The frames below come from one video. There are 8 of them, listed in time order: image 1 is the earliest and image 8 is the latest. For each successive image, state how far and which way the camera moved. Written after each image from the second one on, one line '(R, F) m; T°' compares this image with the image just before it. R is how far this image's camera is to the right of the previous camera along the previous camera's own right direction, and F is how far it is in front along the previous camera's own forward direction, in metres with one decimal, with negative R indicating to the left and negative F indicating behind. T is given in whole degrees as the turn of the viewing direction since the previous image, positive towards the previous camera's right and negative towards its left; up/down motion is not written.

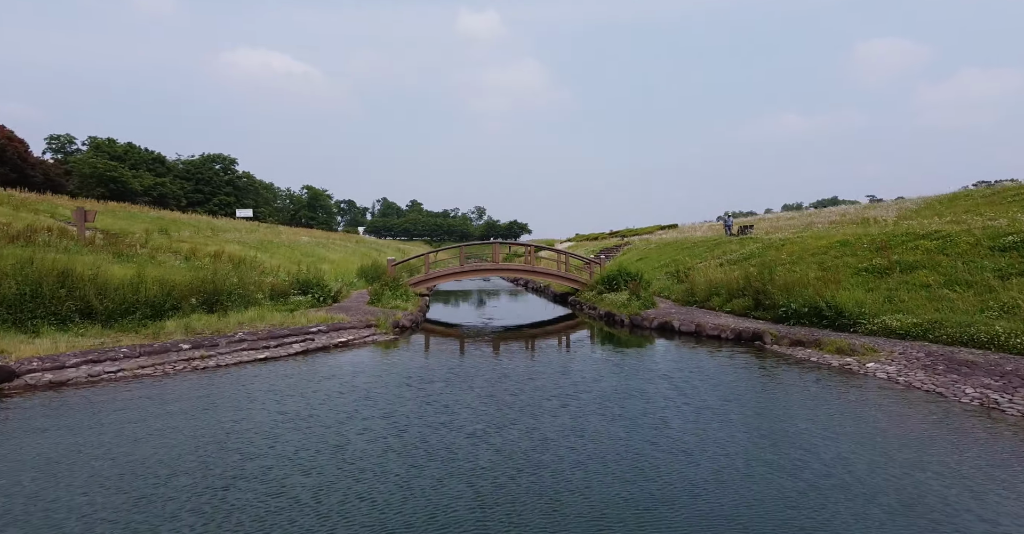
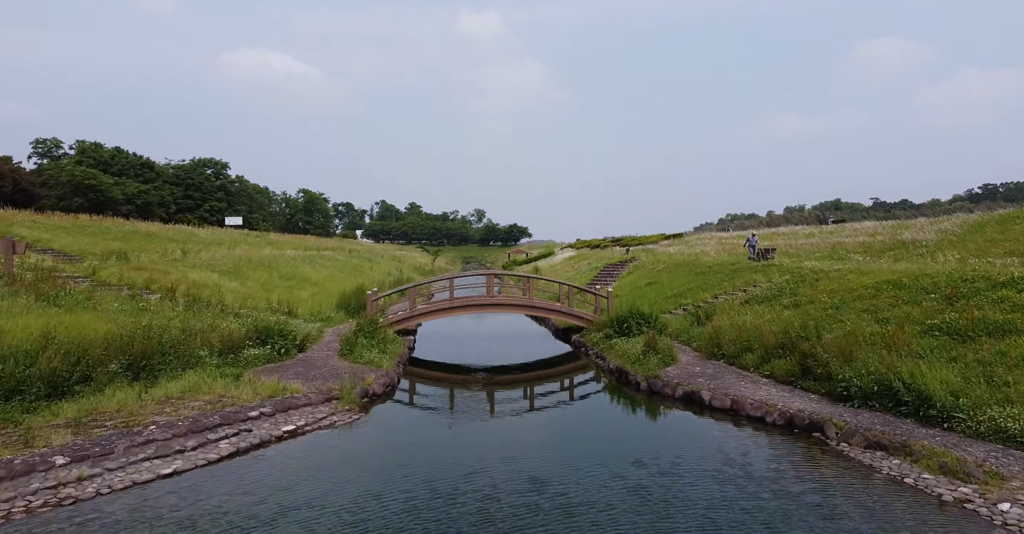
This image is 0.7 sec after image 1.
(+0.2, +2.7) m; 0°
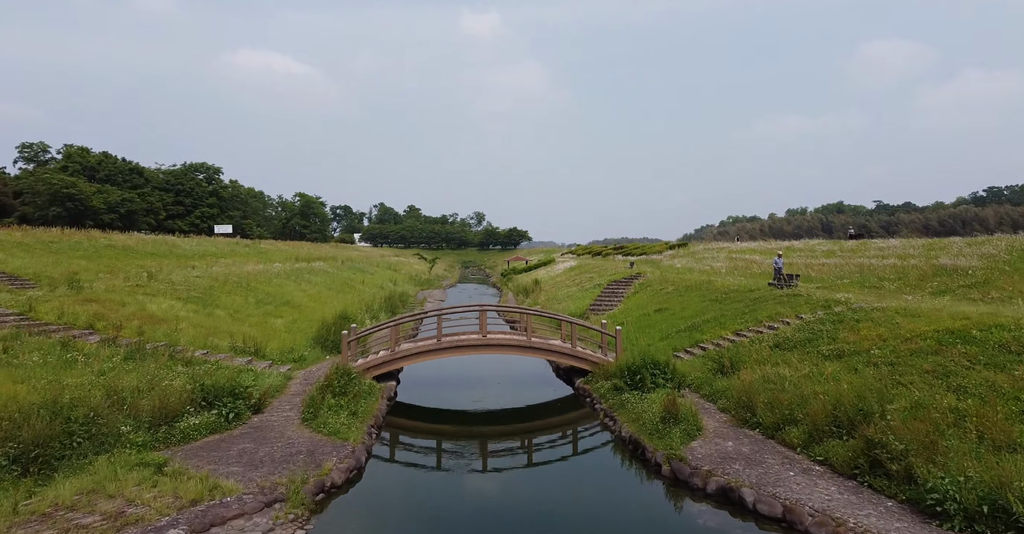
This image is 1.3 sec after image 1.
(+0.2, +2.5) m; 0°
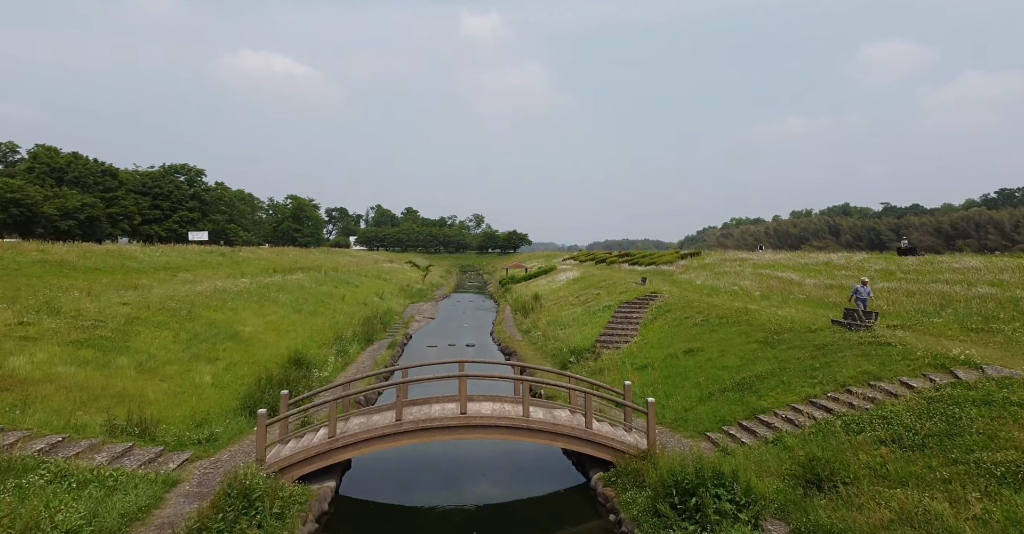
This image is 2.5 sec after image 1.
(+0.3, +5.5) m; 0°
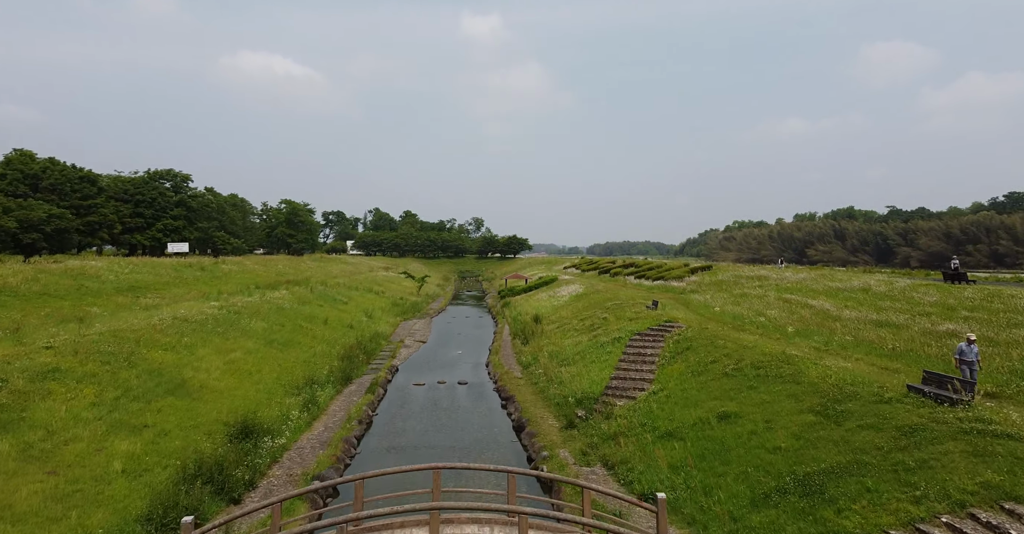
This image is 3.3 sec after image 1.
(+0.1, +4.0) m; 0°
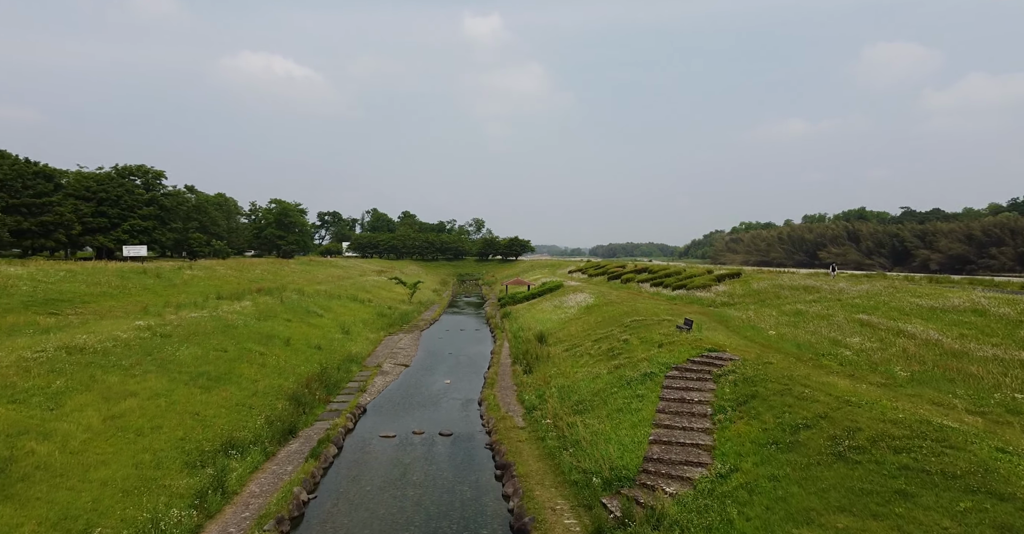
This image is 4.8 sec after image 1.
(+0.1, +7.6) m; 0°
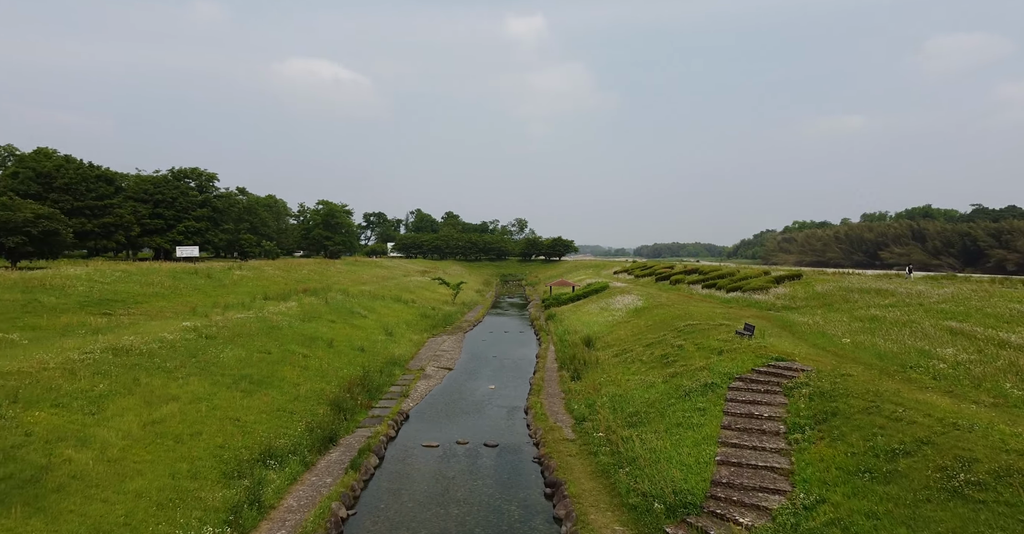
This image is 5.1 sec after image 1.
(-0.3, +1.4) m; -4°
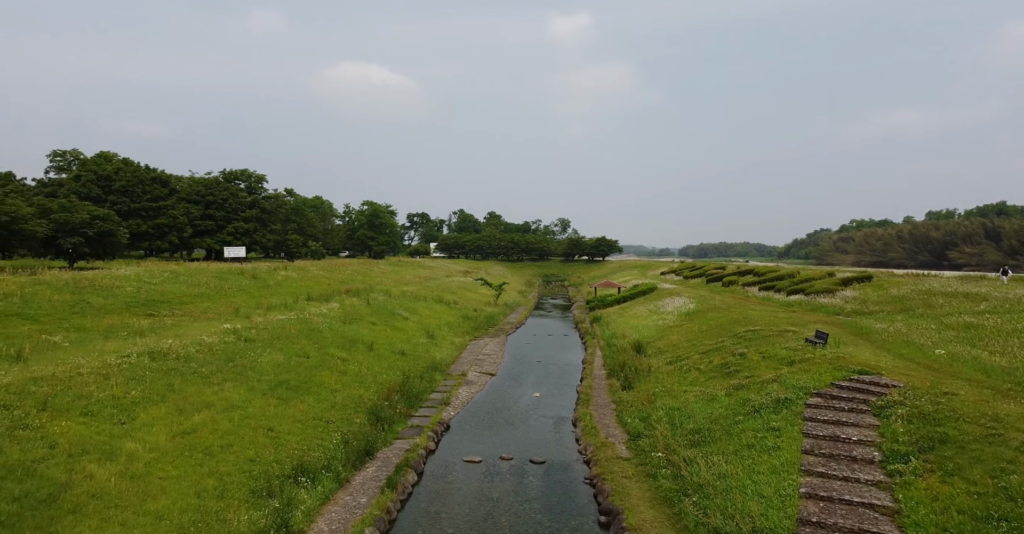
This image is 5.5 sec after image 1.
(-0.3, +1.7) m; -4°
